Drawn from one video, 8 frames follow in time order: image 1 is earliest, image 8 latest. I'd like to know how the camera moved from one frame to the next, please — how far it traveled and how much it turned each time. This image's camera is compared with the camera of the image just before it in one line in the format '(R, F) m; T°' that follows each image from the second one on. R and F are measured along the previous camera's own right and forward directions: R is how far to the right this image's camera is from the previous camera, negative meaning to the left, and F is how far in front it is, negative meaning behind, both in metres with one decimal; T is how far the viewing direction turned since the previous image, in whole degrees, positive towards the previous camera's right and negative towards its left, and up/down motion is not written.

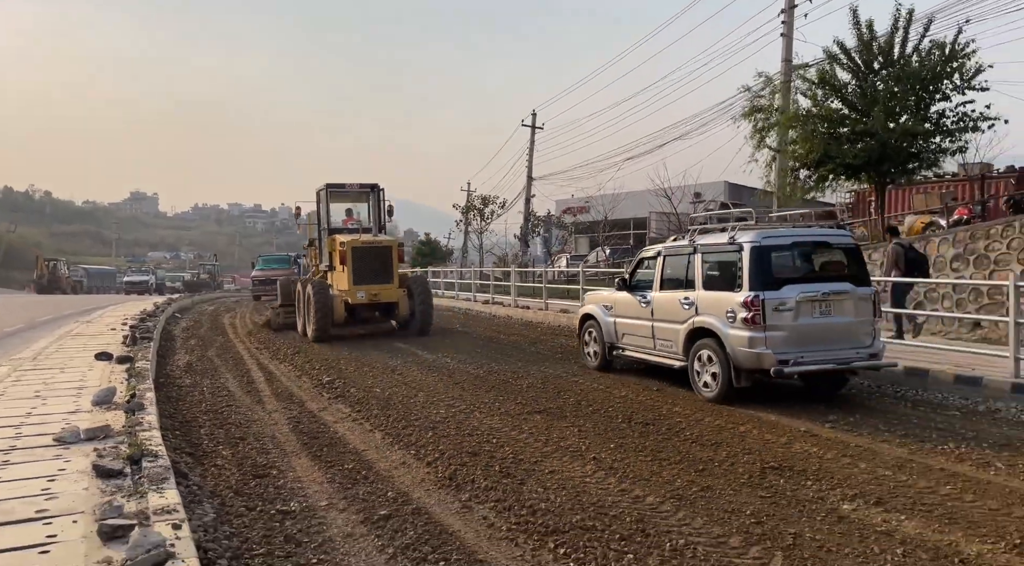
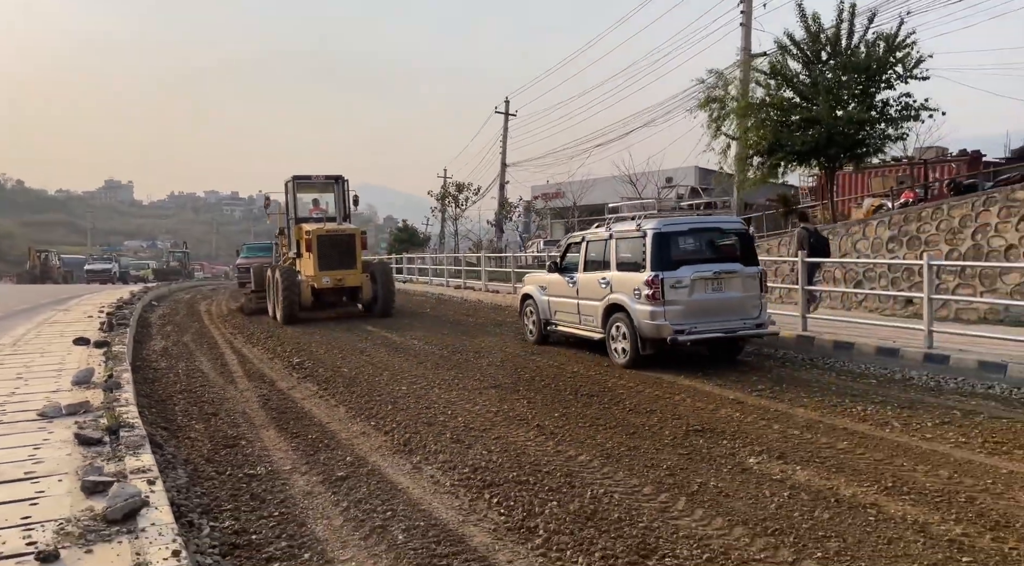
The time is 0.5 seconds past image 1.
(+0.3, -0.7) m; +1°
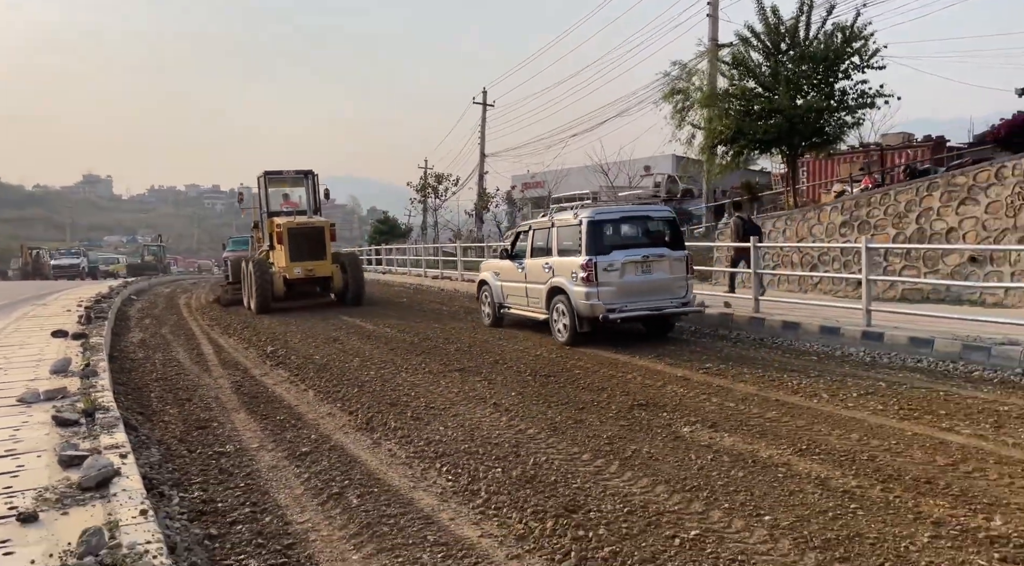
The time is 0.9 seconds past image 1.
(+0.3, -0.5) m; +1°
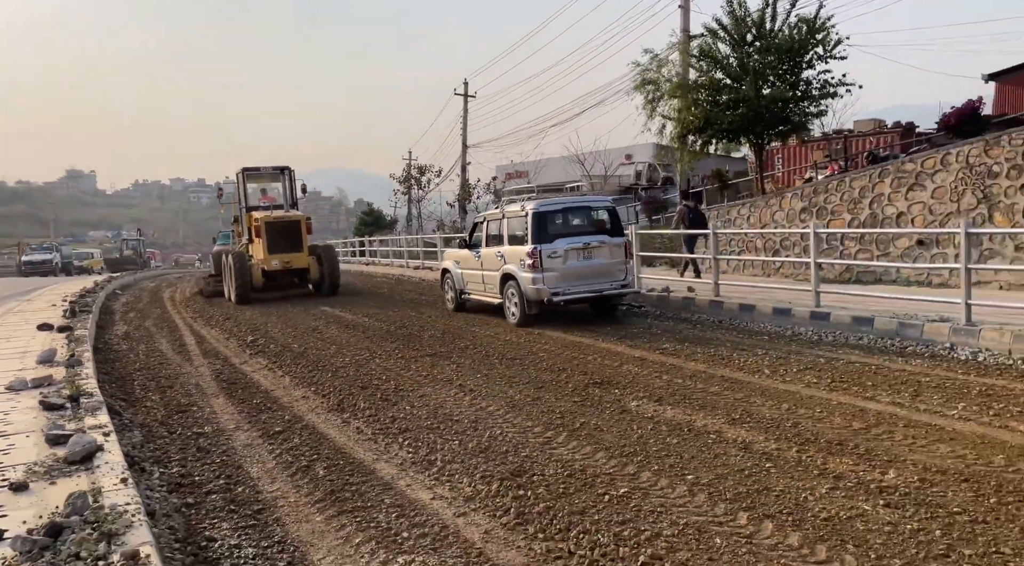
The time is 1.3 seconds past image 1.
(+0.3, -0.5) m; +1°
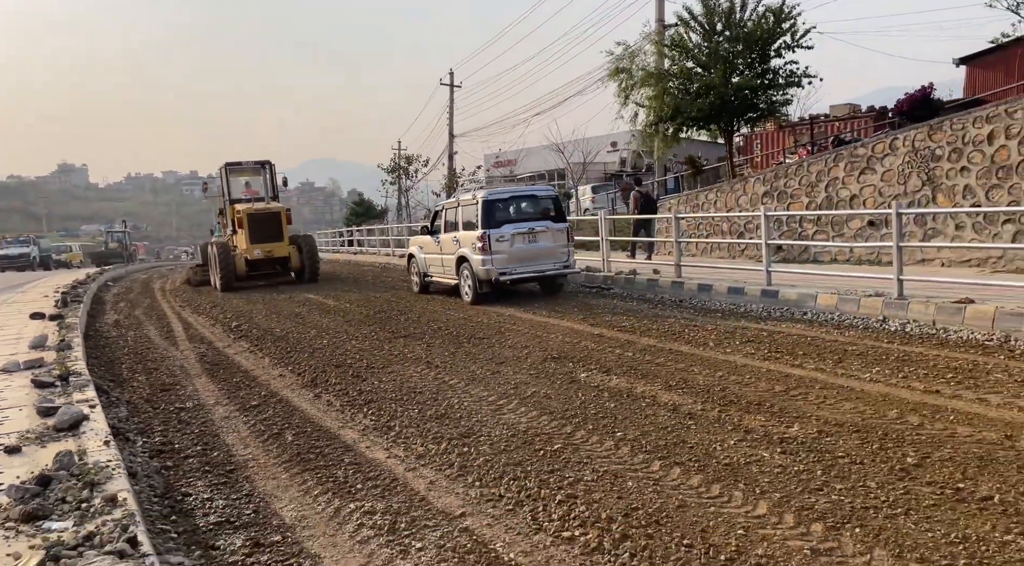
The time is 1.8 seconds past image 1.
(+0.3, -0.6) m; 0°
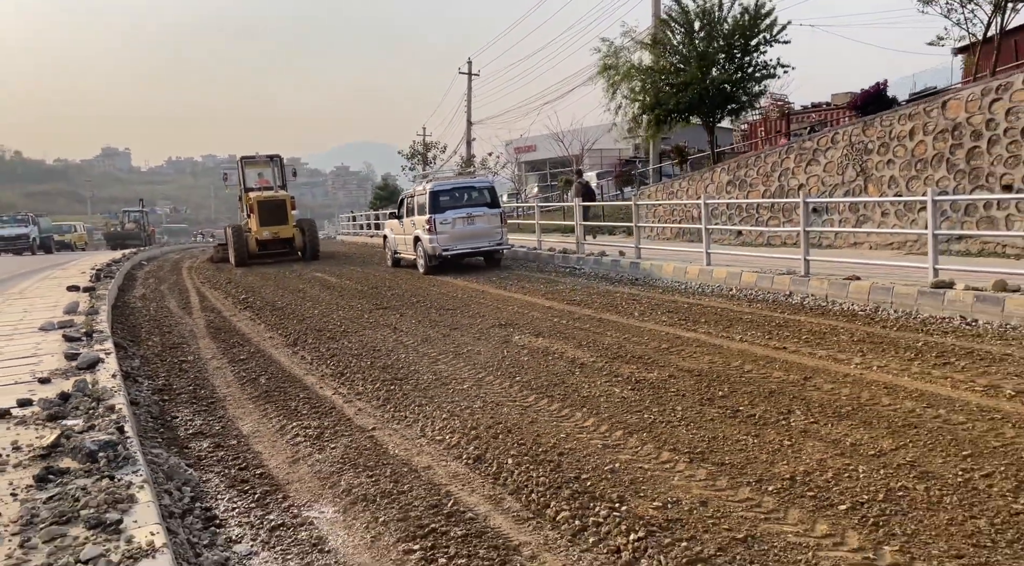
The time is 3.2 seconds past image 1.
(+1.0, -1.5) m; -2°
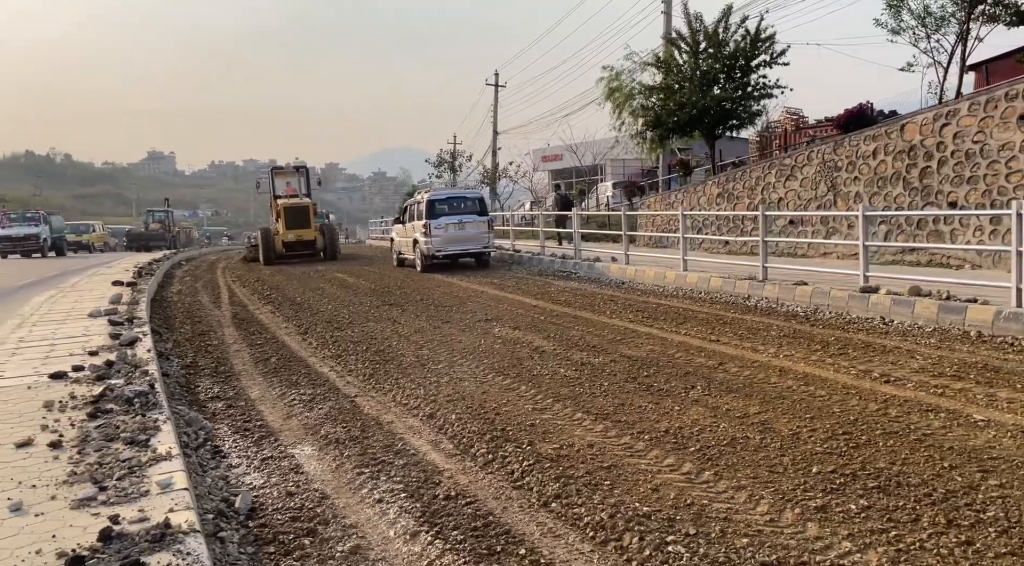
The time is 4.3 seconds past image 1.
(+0.6, -1.4) m; -2°
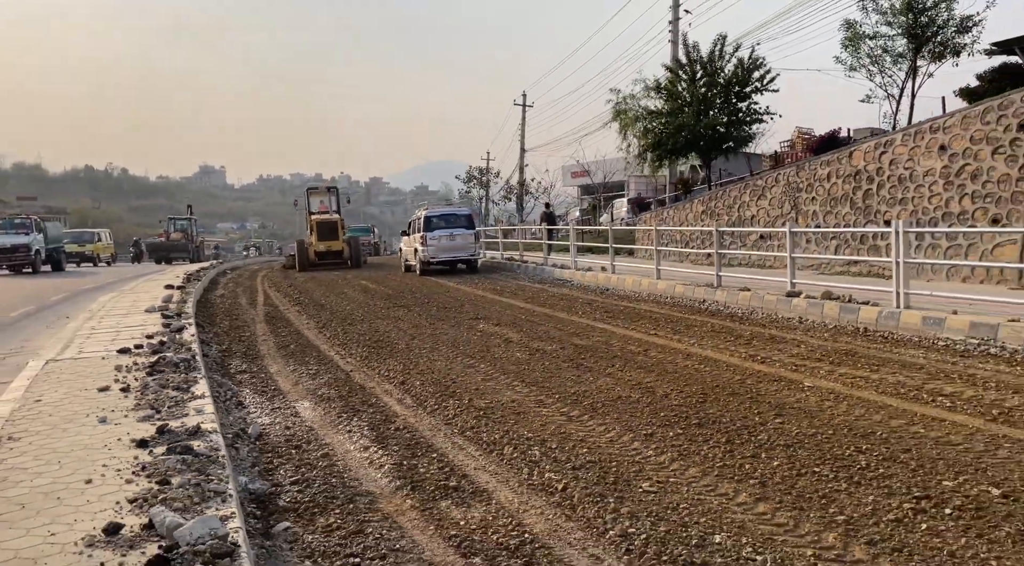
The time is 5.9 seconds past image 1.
(+0.8, -2.0) m; -2°
